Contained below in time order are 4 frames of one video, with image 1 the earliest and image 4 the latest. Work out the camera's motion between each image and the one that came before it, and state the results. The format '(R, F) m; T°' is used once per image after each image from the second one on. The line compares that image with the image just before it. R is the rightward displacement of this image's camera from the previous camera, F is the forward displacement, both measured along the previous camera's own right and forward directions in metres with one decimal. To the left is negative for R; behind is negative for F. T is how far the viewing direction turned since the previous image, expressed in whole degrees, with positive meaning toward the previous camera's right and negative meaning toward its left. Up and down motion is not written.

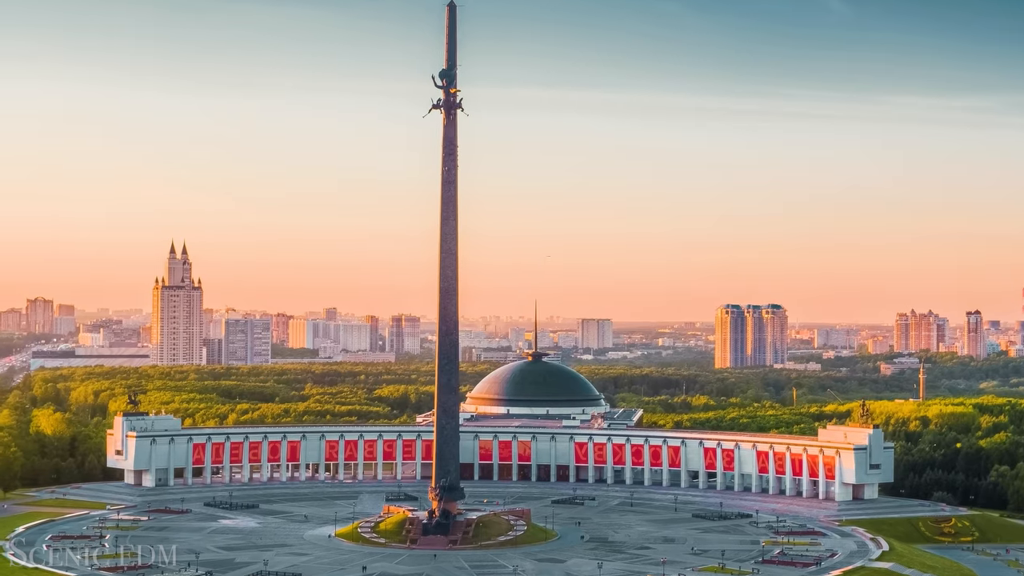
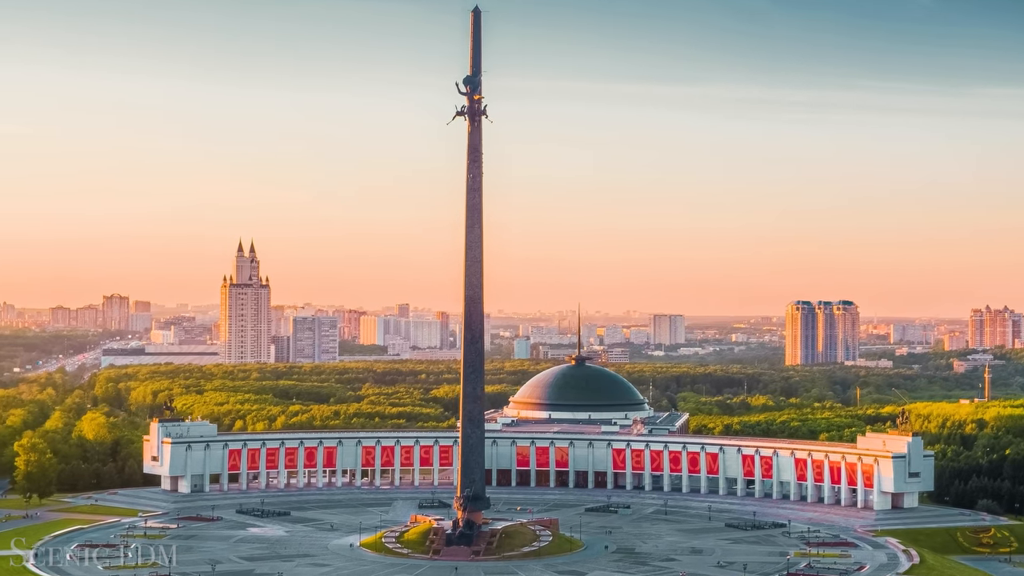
(+2.2, +0.5) m; -3°
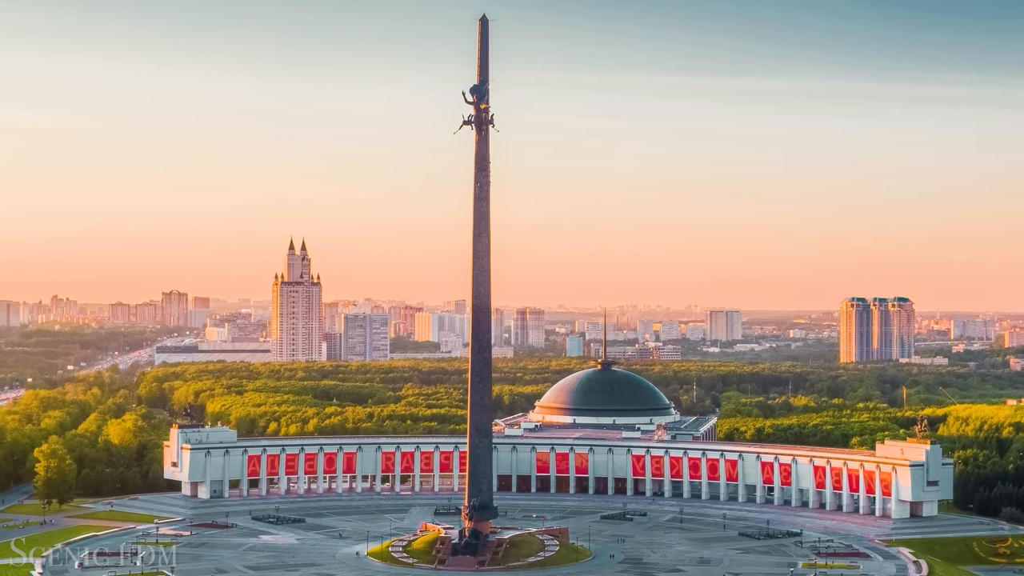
(+2.3, 0.0) m; -2°
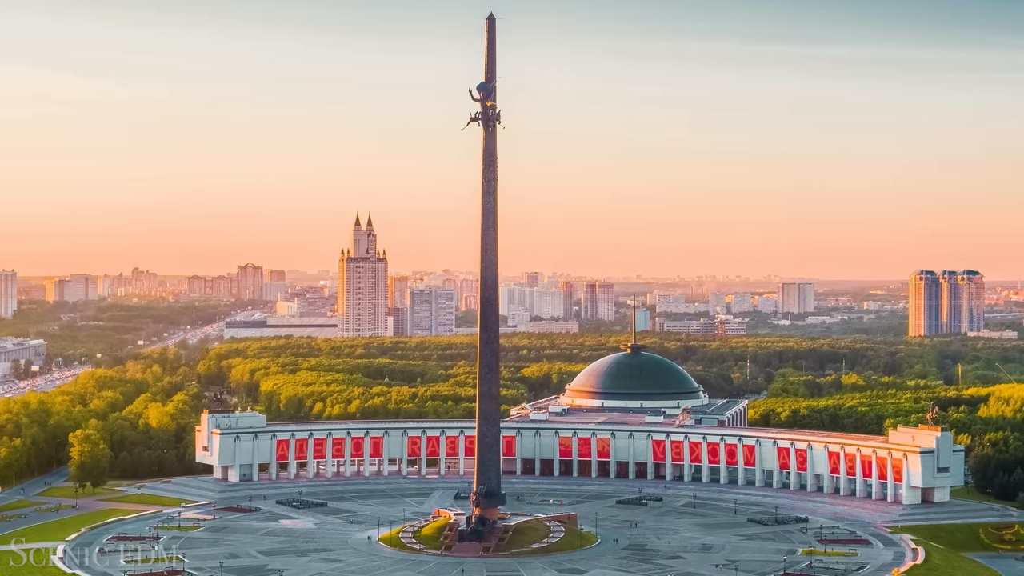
(+3.2, -1.7) m; -3°
